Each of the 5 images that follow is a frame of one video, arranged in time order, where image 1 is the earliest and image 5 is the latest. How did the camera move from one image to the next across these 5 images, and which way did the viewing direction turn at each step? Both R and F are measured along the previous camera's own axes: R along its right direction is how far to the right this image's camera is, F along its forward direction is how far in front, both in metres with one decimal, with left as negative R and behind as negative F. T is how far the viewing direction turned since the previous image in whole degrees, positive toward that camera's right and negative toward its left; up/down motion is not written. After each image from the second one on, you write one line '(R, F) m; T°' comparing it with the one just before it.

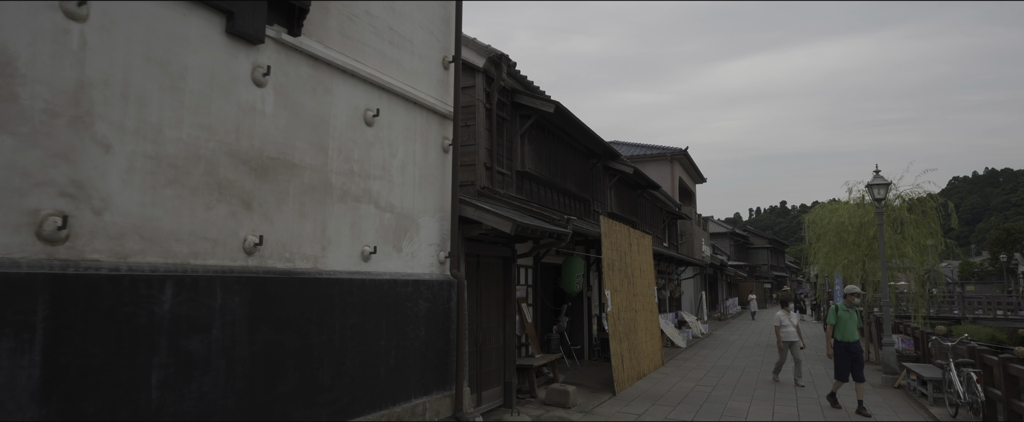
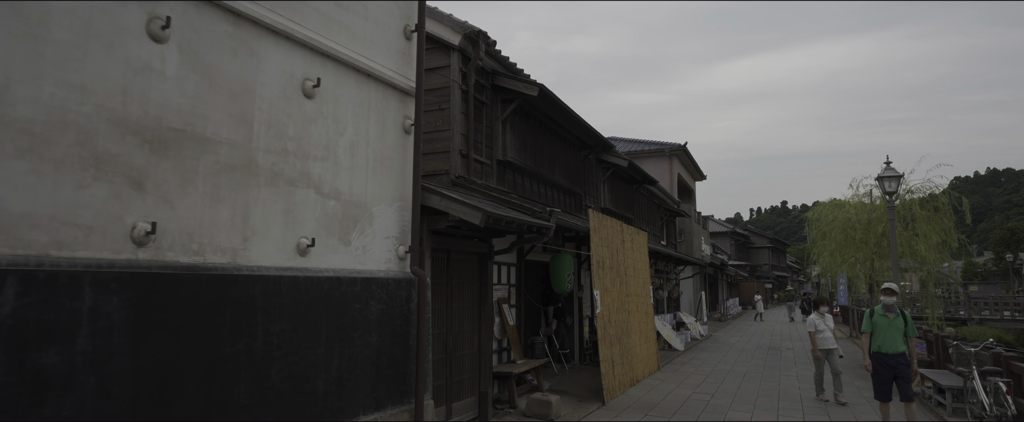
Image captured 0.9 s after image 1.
(+0.3, +0.9) m; 0°
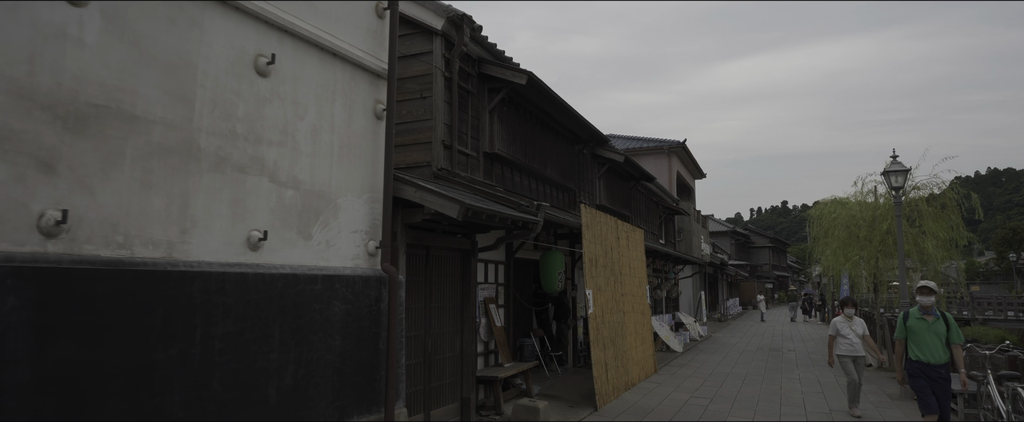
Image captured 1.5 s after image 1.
(+0.2, +0.5) m; 0°
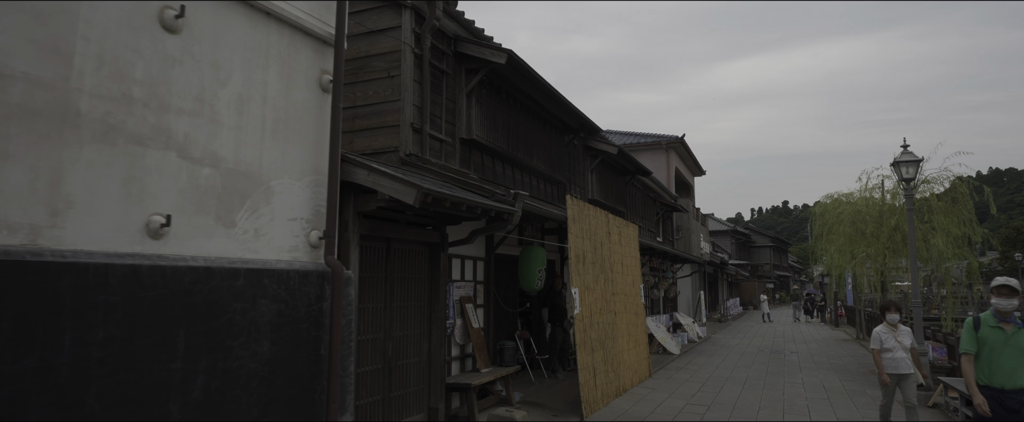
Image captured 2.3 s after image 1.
(+0.3, +0.8) m; 0°
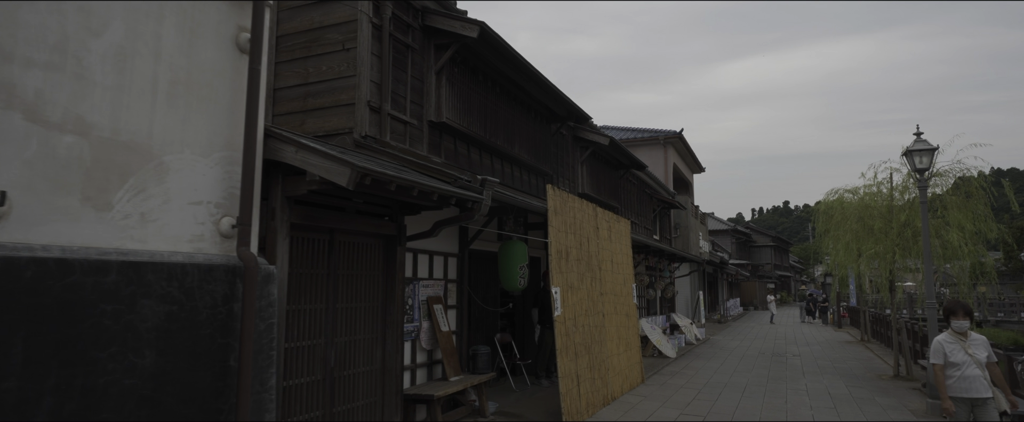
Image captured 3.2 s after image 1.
(+0.4, +0.9) m; 0°
